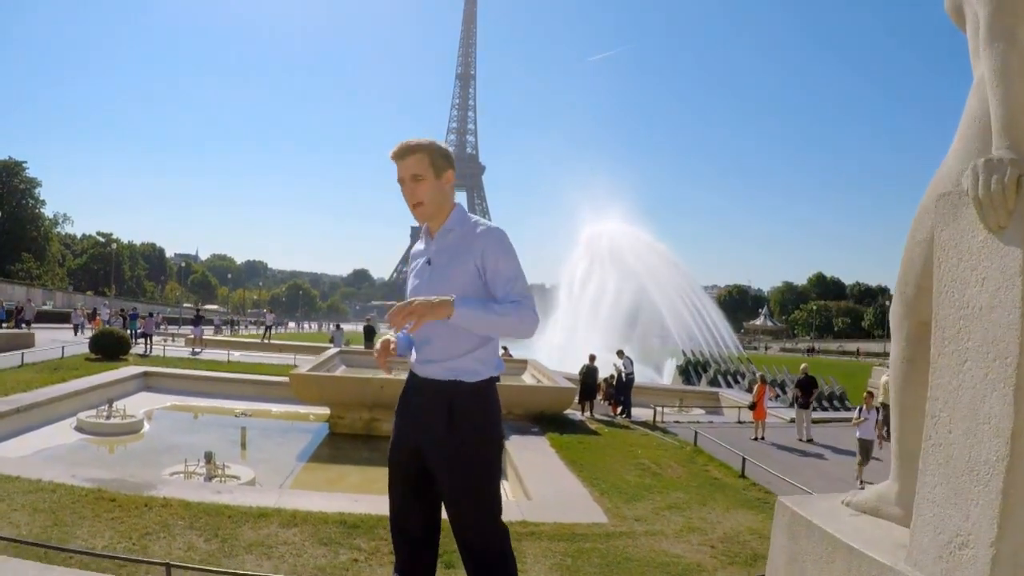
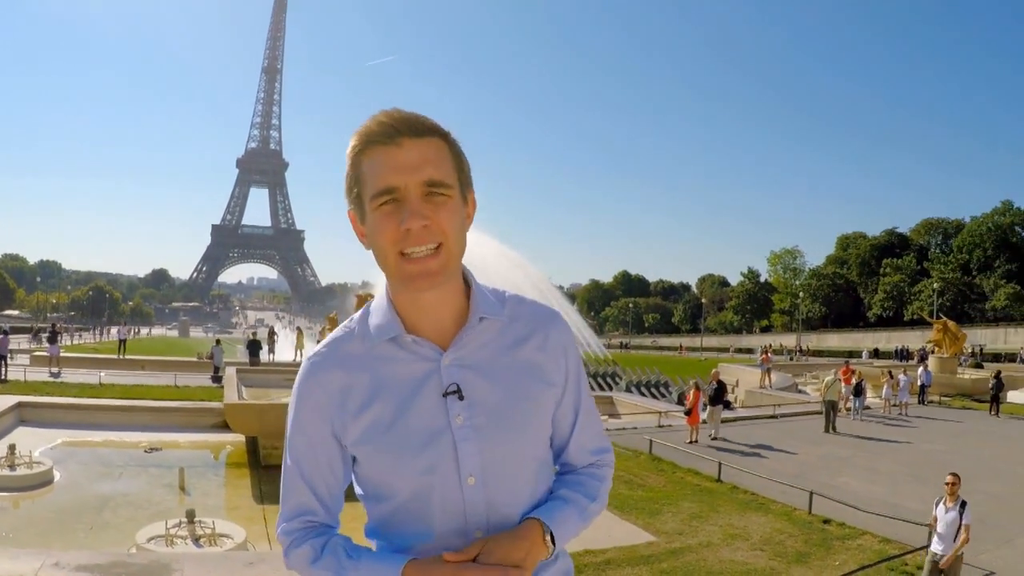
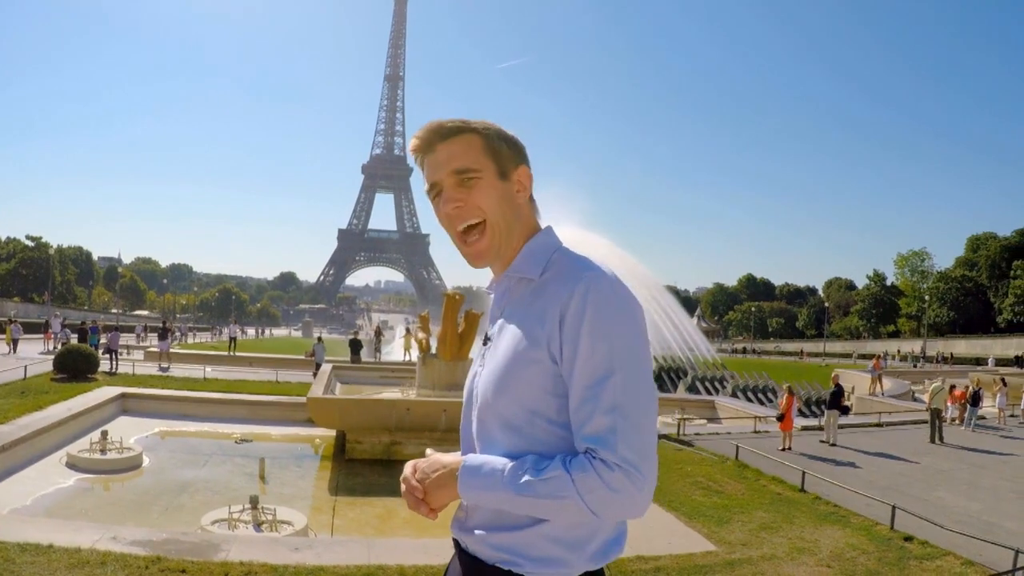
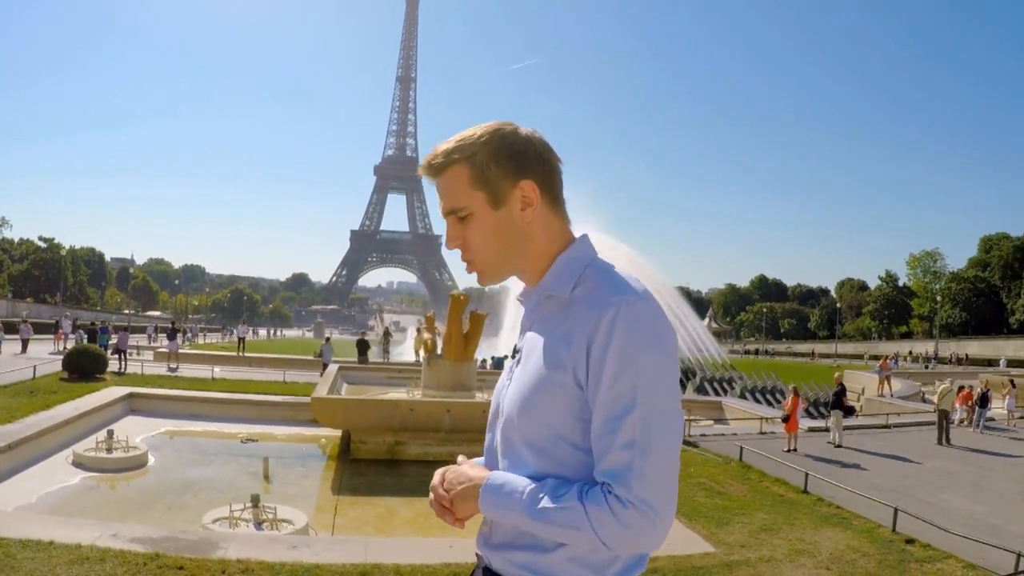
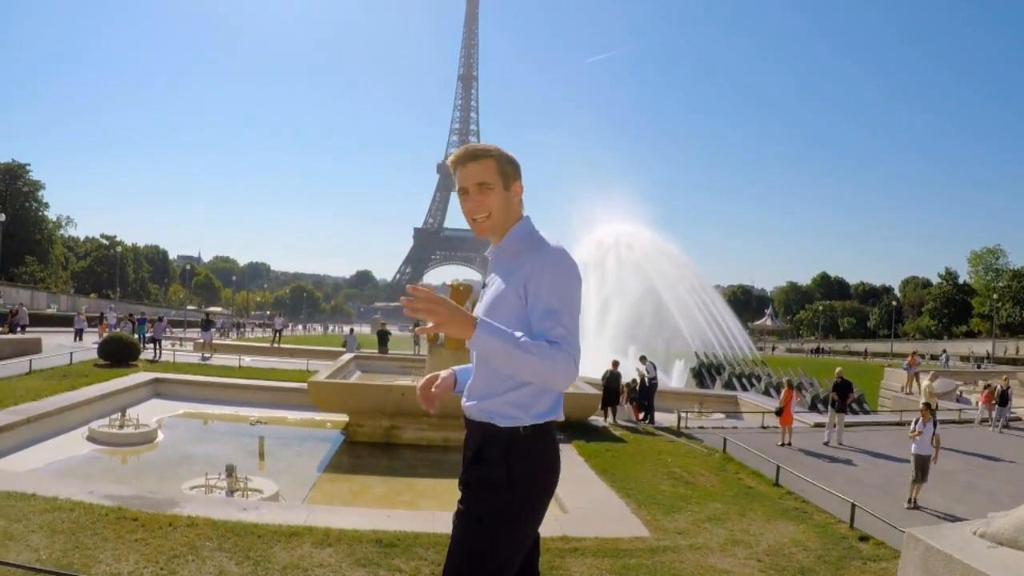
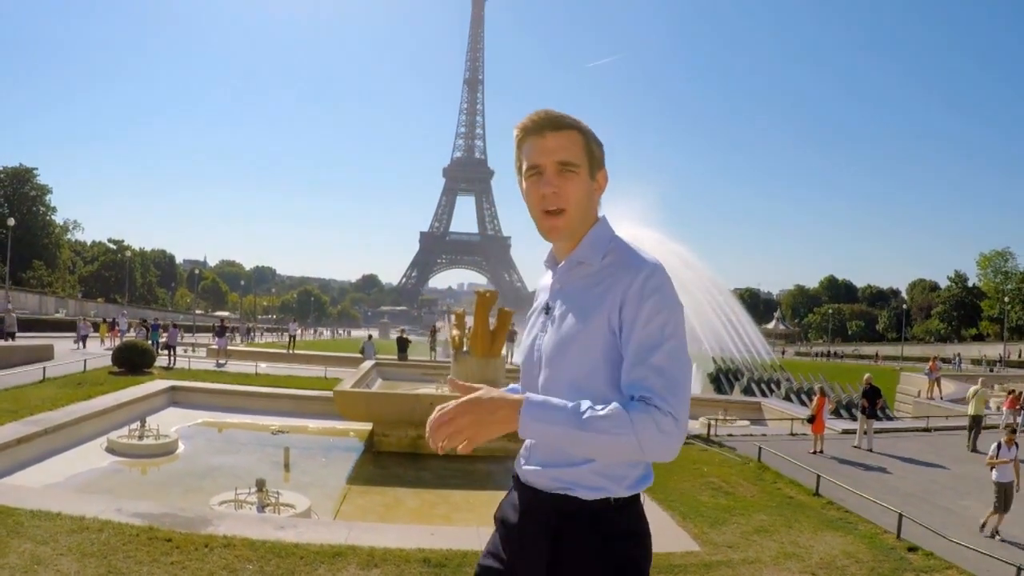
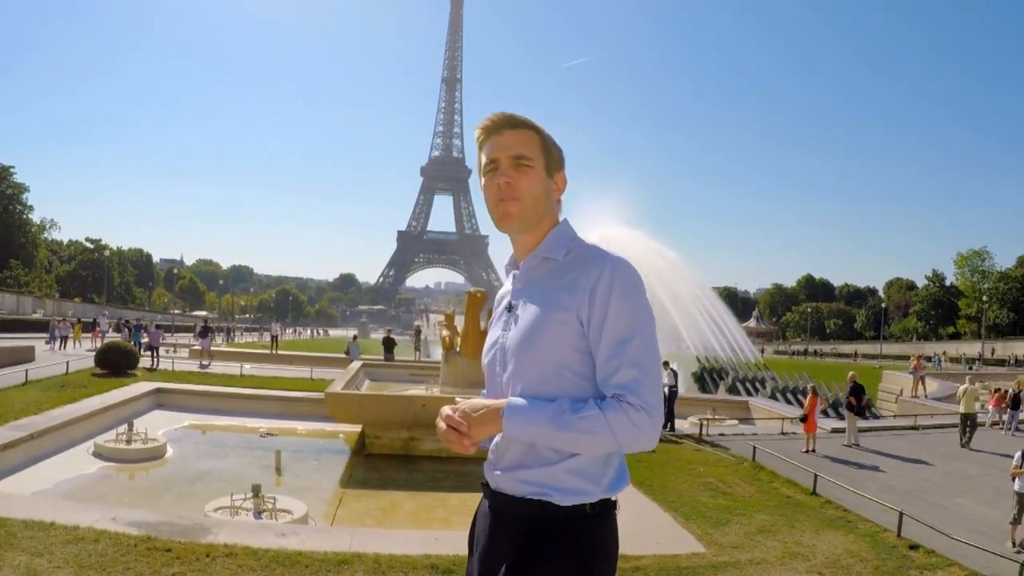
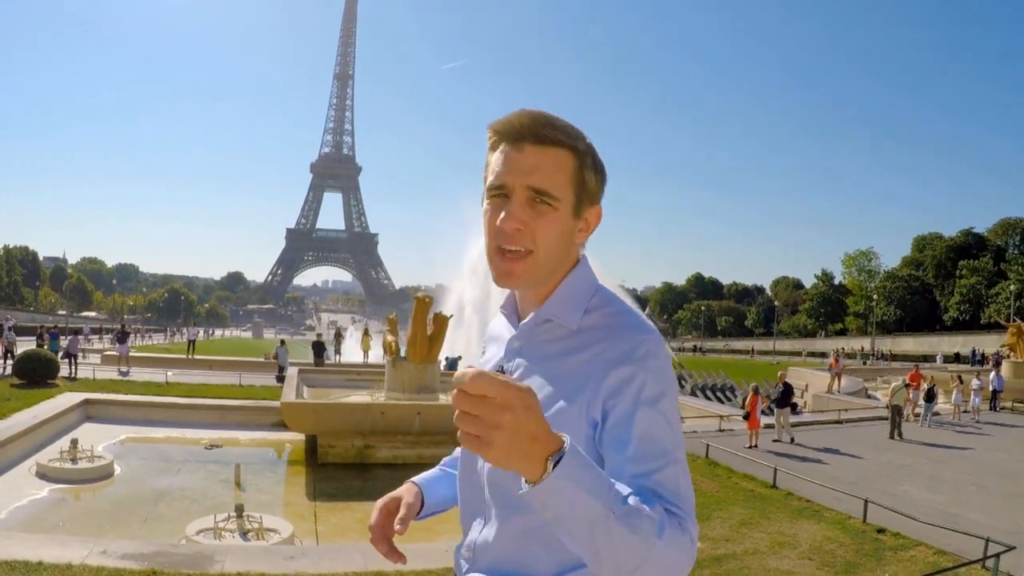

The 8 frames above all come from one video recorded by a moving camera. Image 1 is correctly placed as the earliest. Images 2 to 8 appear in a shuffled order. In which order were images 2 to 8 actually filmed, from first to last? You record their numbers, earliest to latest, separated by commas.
5, 6, 7, 4, 3, 8, 2
